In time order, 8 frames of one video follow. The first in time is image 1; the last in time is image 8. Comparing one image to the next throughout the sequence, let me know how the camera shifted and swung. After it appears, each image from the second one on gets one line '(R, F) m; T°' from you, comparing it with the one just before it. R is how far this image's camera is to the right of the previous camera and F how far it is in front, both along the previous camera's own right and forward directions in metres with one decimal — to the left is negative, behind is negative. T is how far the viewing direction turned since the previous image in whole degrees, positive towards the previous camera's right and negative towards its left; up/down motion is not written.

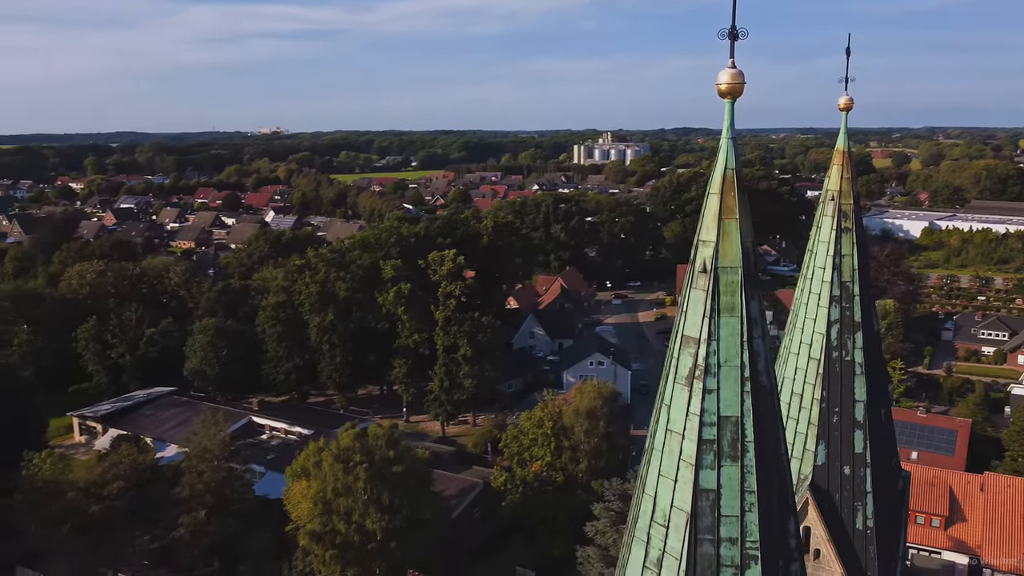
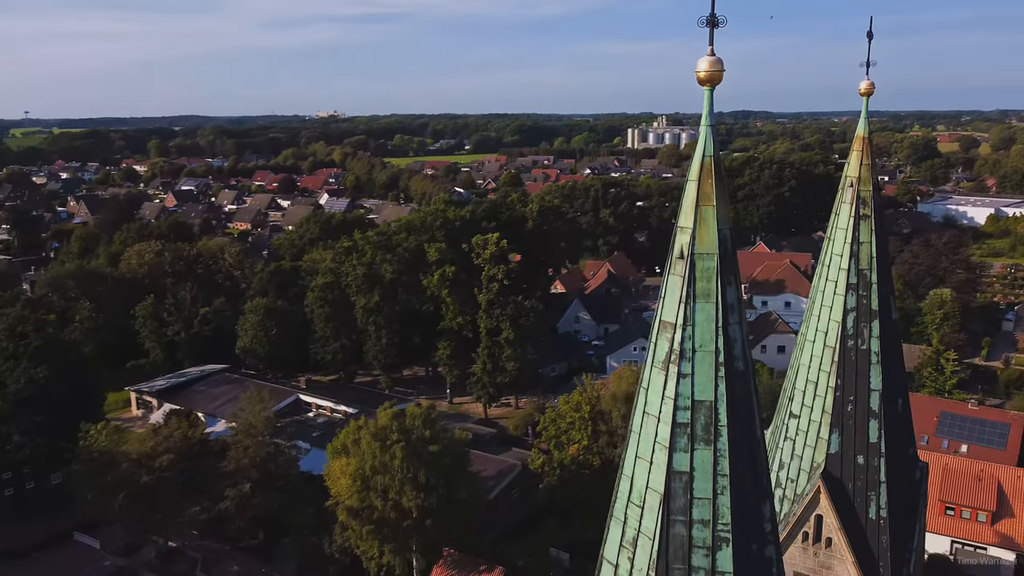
(+0.4, -0.1) m; -4°
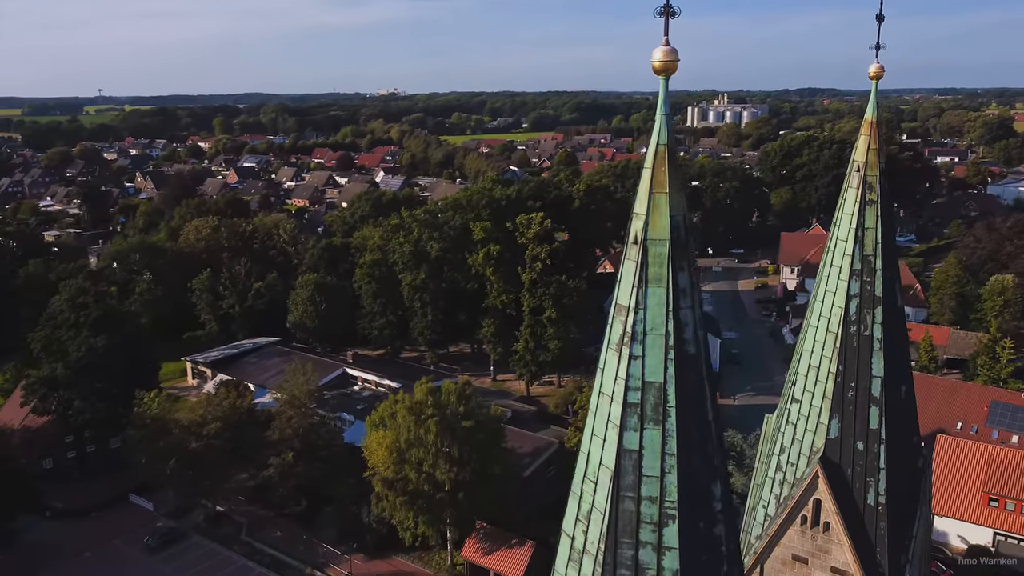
(+0.6, -0.2) m; -4°
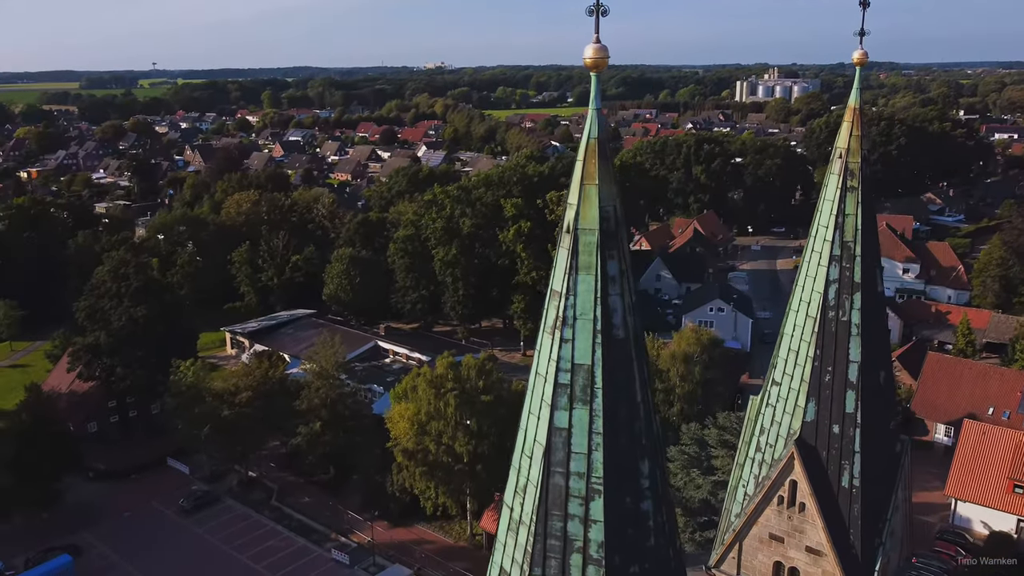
(+0.7, -0.3) m; -3°
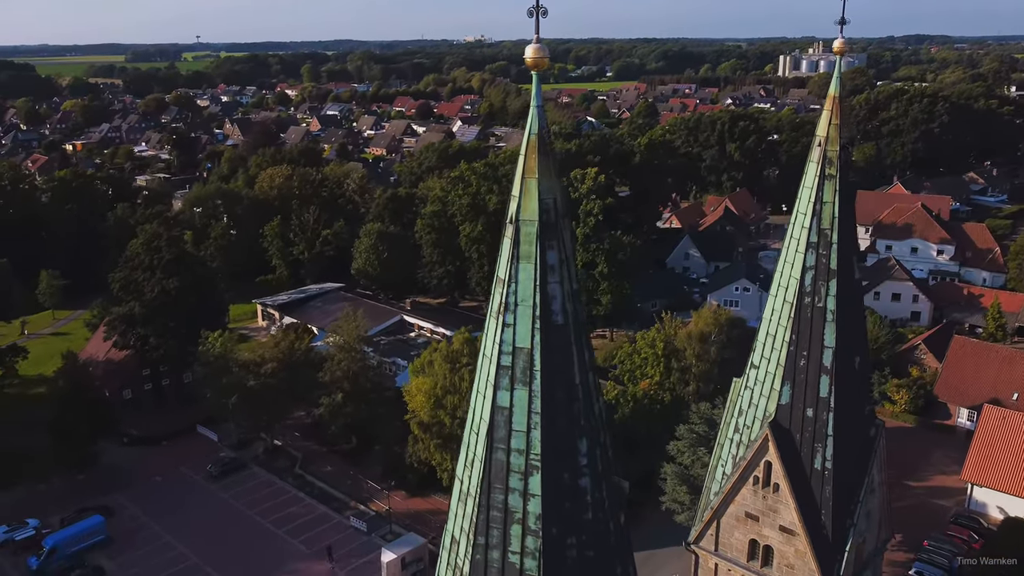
(+0.6, -0.3) m; -3°
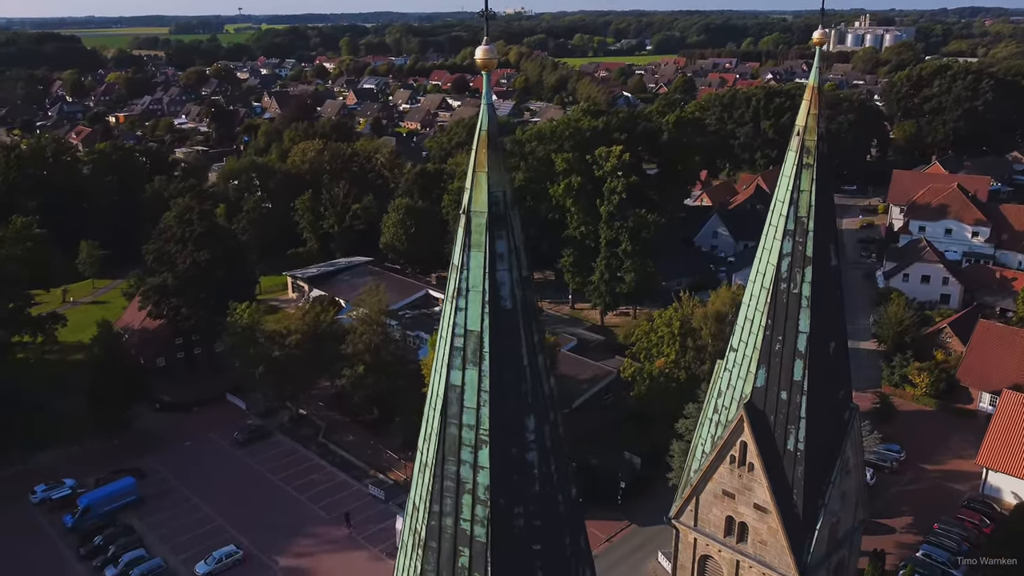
(+0.6, -0.3) m; -3°
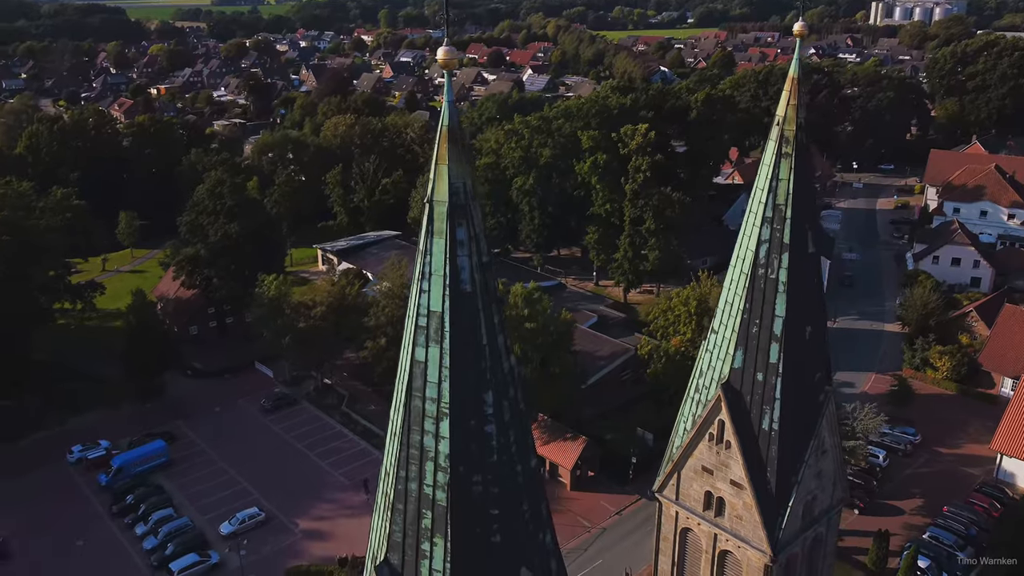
(+0.6, -0.4) m; -3°
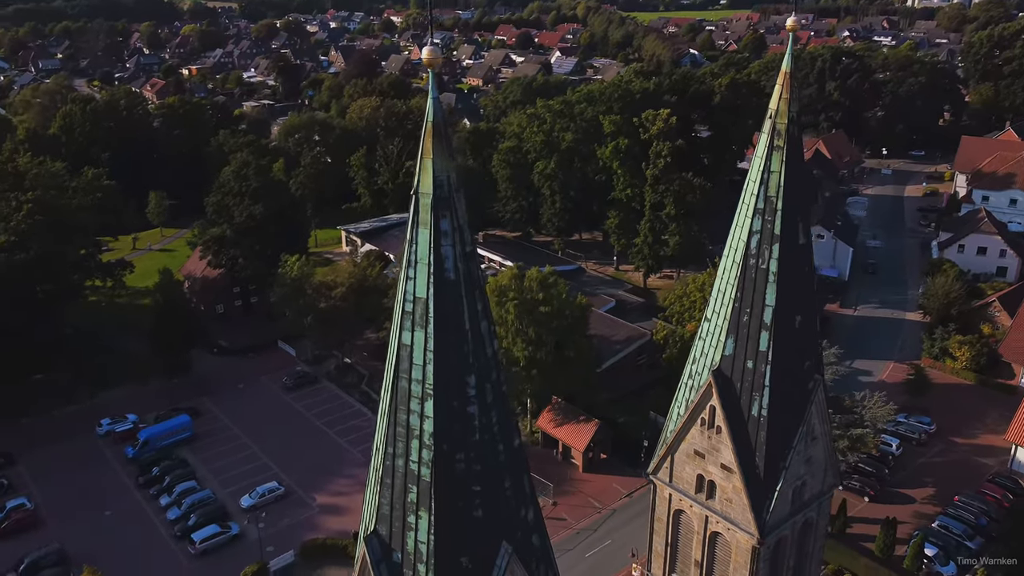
(+0.4, -0.3) m; -2°
